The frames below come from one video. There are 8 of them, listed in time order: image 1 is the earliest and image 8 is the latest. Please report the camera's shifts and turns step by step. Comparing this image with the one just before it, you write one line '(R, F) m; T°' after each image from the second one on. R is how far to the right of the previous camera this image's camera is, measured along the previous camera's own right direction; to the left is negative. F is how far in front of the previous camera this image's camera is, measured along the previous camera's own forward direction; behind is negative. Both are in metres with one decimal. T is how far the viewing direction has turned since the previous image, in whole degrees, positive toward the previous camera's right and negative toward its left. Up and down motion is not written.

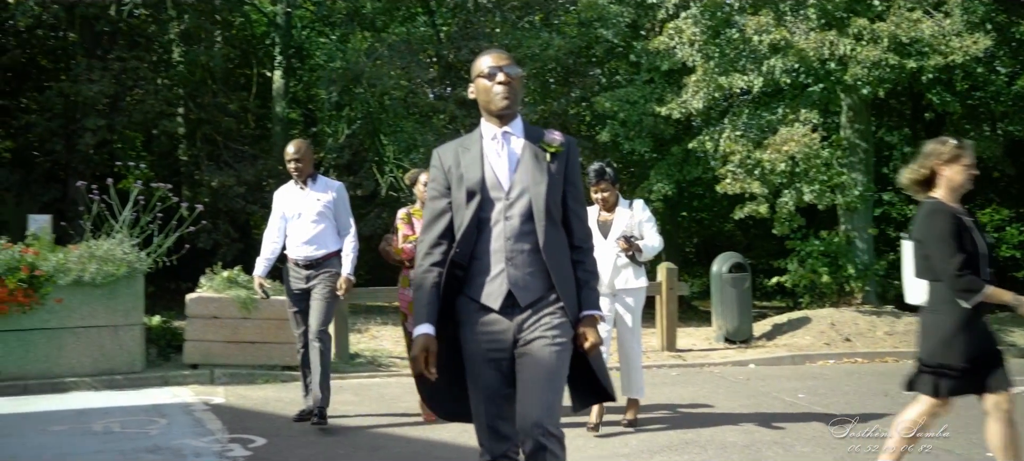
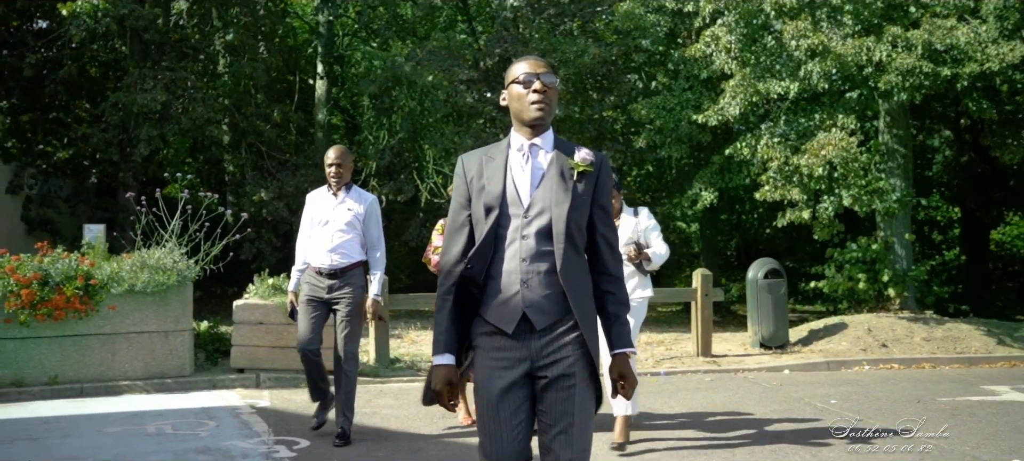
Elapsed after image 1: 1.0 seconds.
(0.0, -0.2) m; -2°
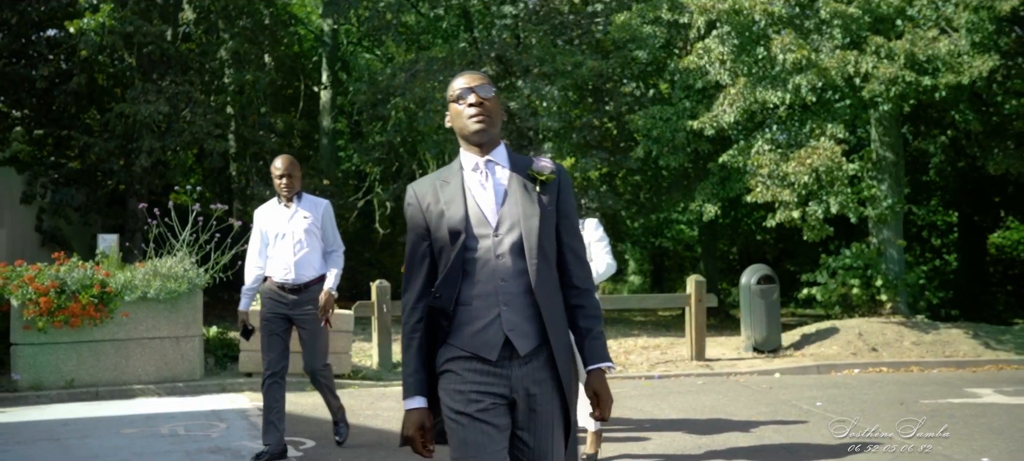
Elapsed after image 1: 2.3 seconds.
(+0.1, -0.4) m; 0°
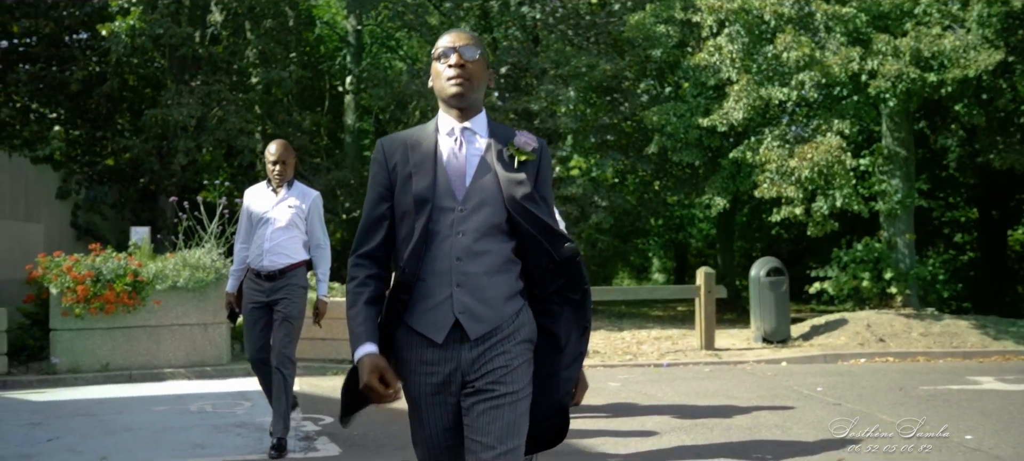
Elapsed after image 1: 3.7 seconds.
(+0.1, -0.5) m; -1°
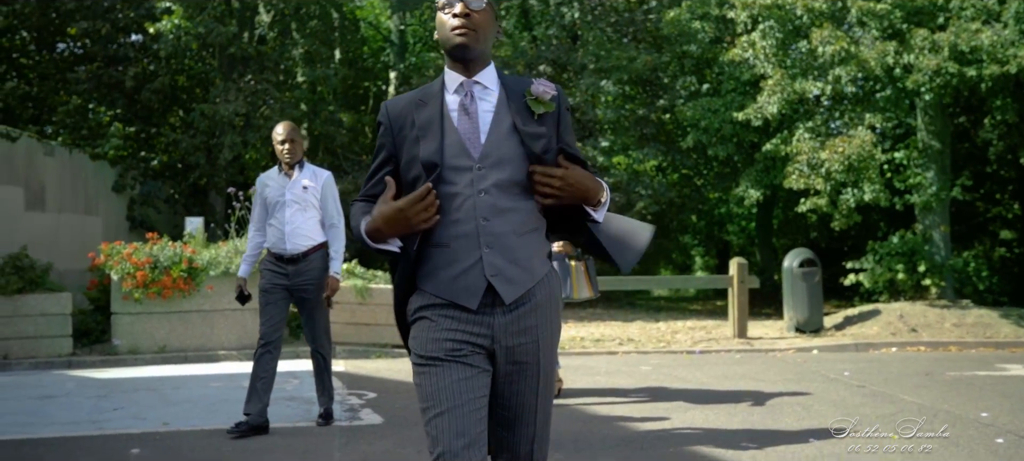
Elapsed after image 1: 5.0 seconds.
(+0.1, -0.4) m; -2°
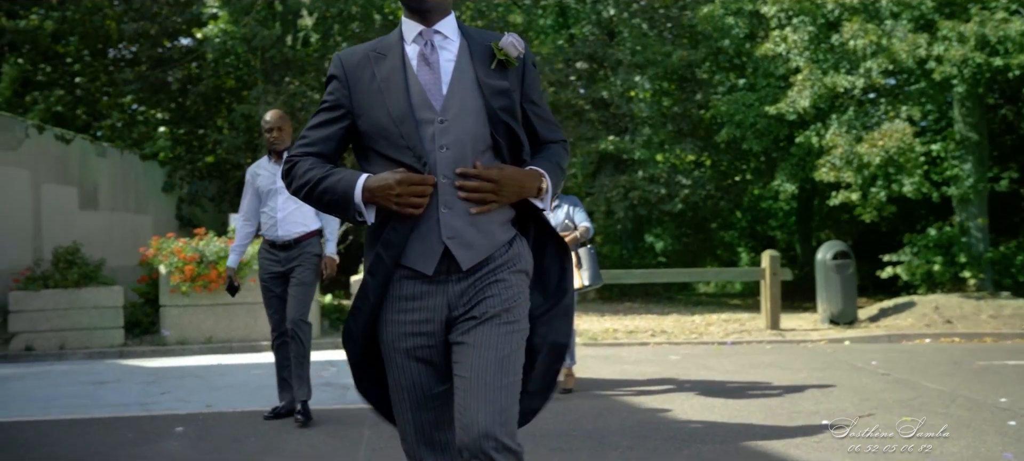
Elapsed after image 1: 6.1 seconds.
(+0.2, -0.3) m; -2°
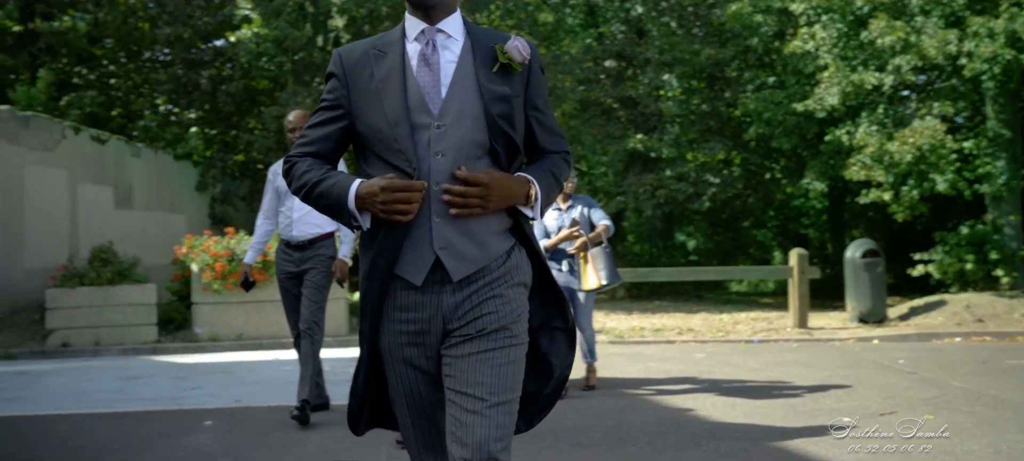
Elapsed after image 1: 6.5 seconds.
(+0.1, -0.1) m; -2°
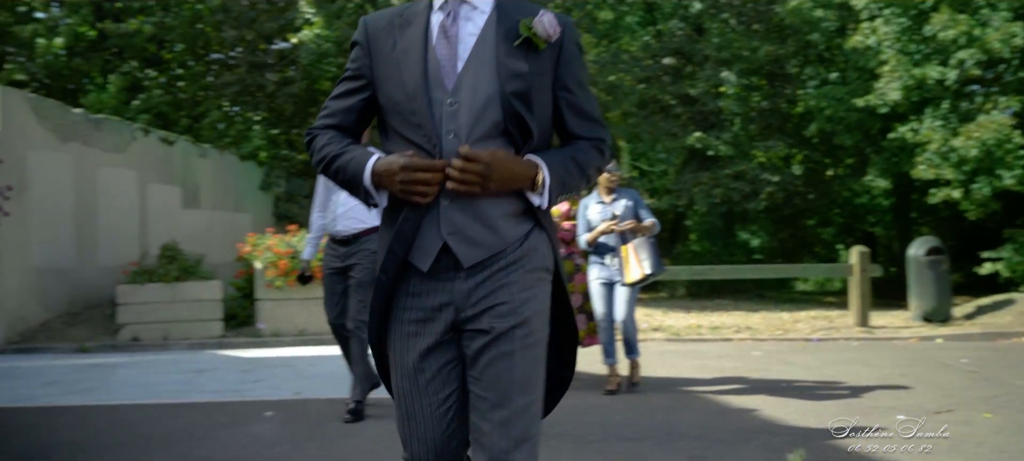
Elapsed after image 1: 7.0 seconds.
(+0.1, -0.1) m; -3°
